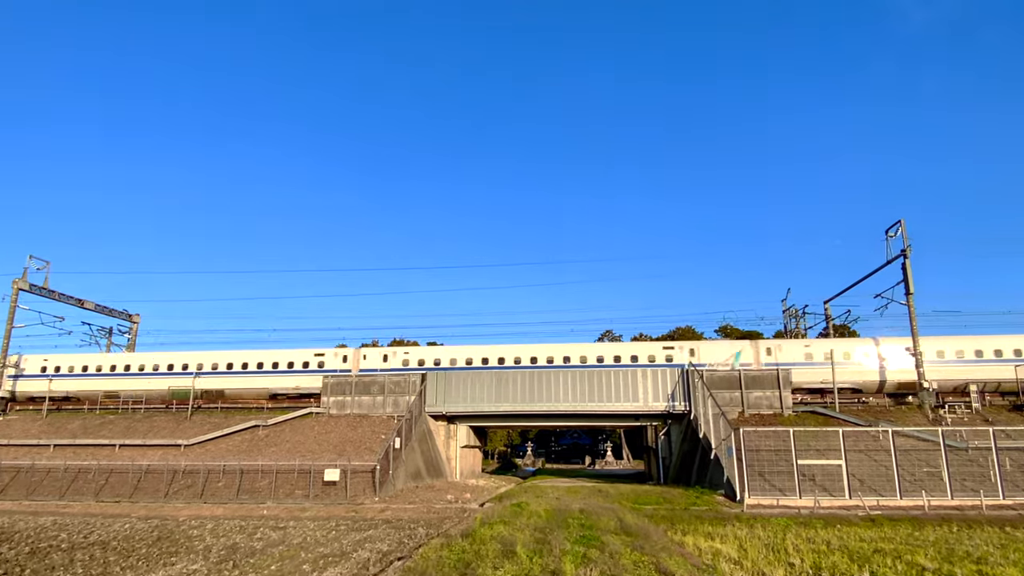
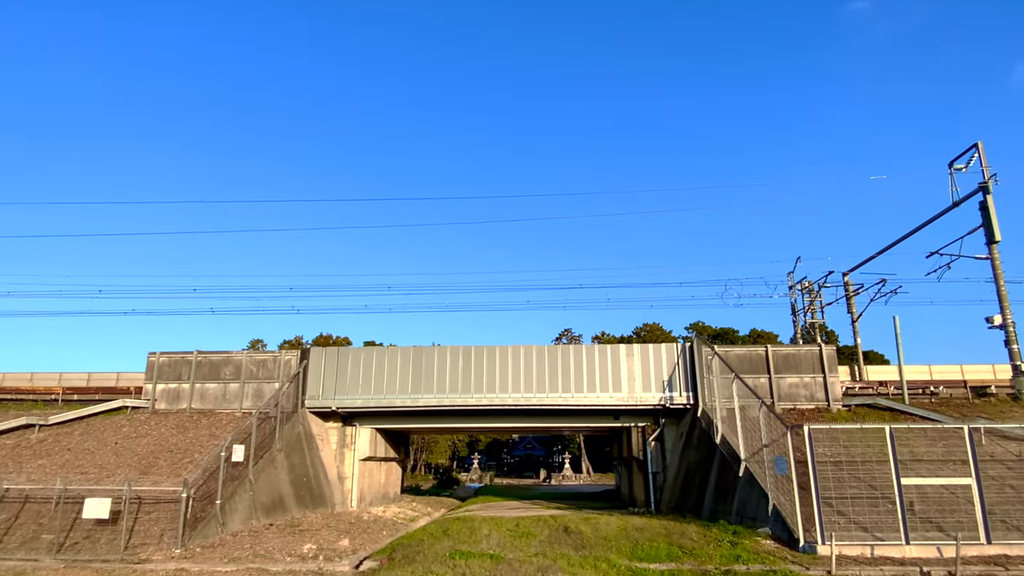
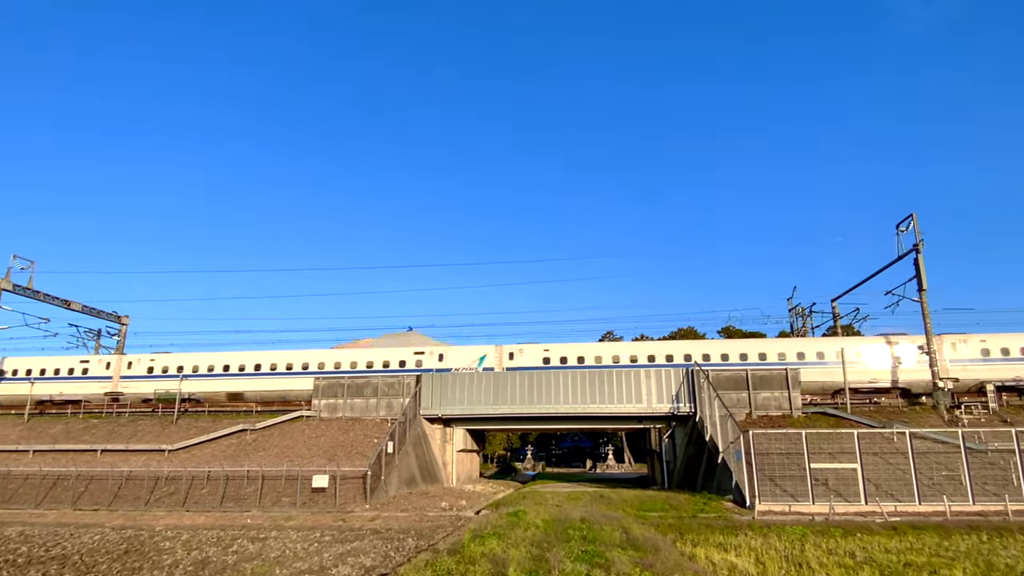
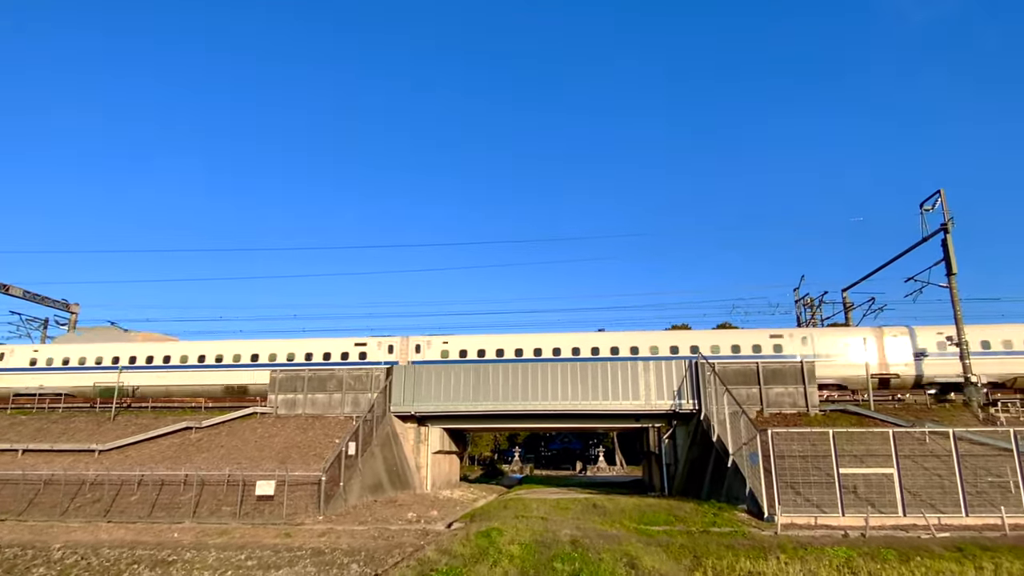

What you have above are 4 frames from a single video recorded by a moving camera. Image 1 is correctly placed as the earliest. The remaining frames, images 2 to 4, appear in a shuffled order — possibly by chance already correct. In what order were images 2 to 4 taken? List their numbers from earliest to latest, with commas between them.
3, 4, 2
